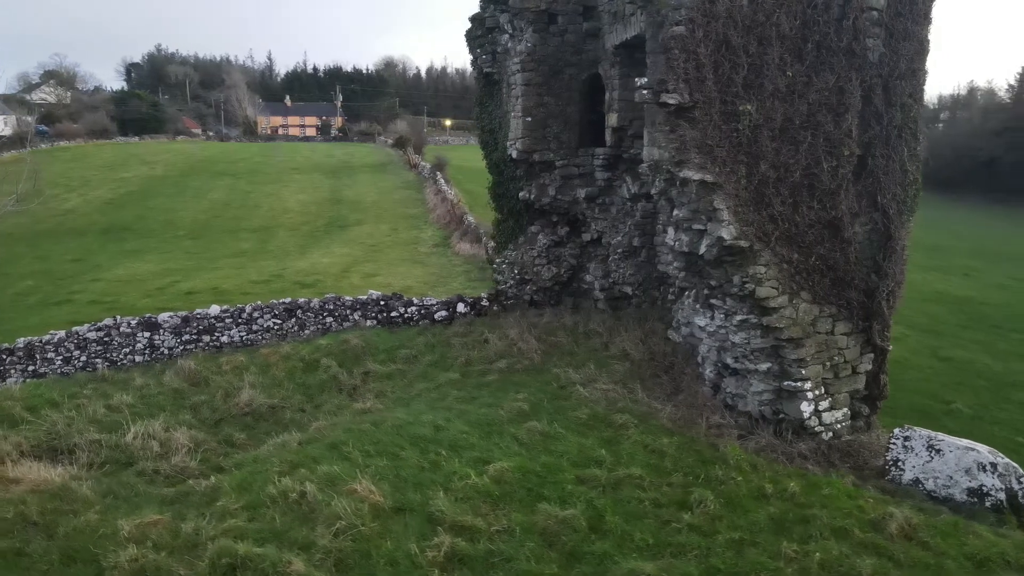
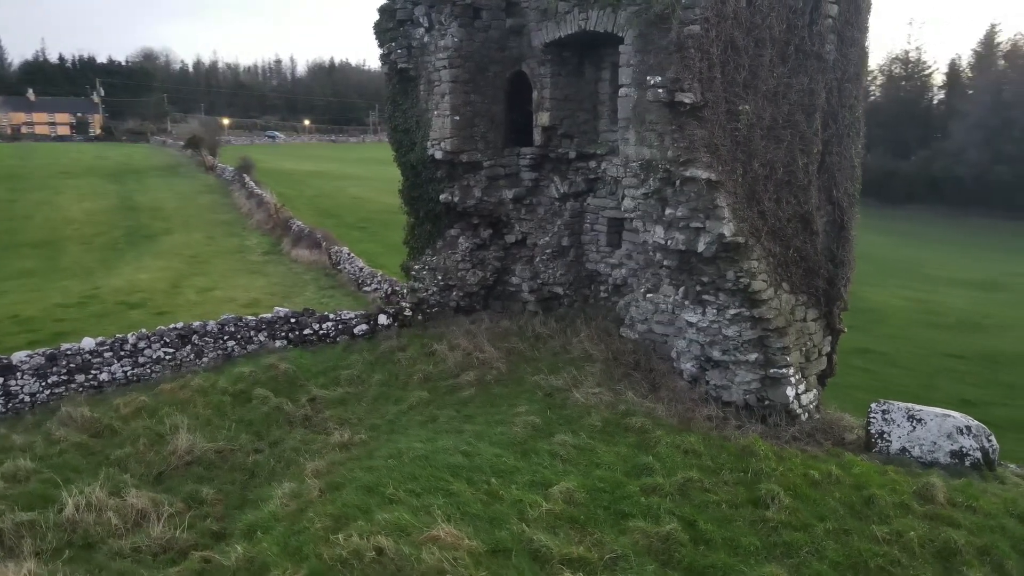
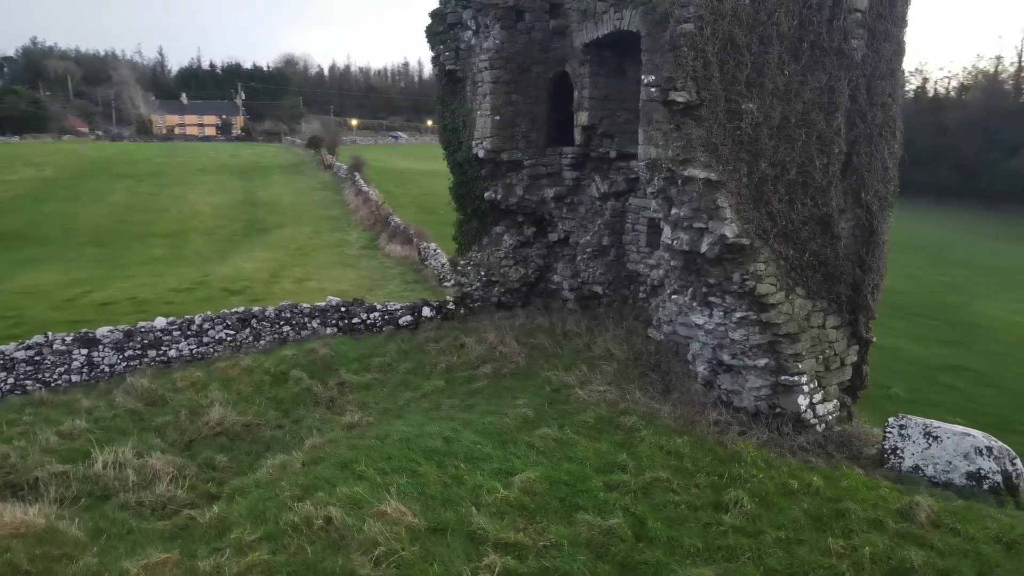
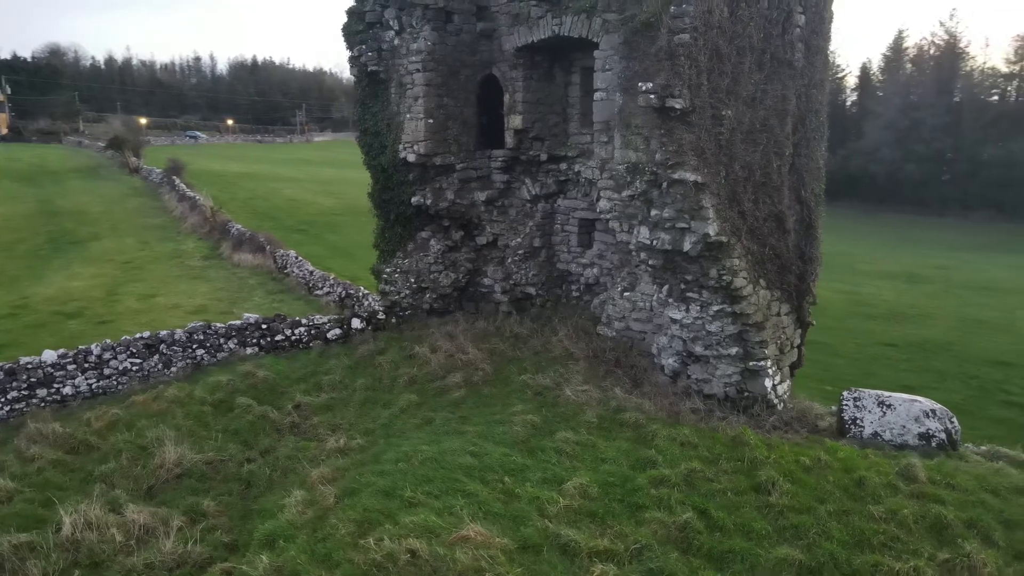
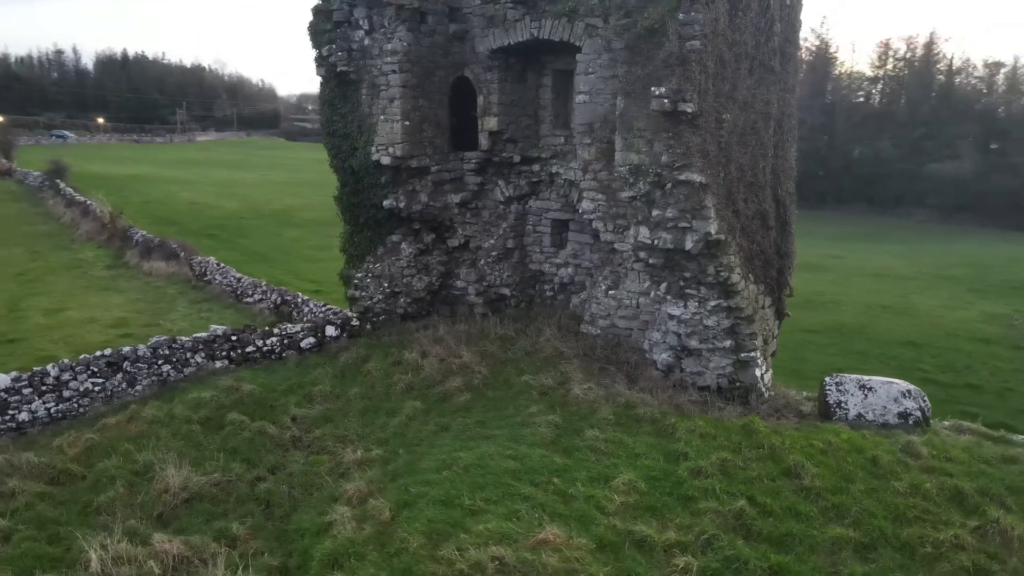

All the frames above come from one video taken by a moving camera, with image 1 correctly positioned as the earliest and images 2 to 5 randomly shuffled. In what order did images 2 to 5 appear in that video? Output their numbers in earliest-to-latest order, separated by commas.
3, 2, 4, 5
